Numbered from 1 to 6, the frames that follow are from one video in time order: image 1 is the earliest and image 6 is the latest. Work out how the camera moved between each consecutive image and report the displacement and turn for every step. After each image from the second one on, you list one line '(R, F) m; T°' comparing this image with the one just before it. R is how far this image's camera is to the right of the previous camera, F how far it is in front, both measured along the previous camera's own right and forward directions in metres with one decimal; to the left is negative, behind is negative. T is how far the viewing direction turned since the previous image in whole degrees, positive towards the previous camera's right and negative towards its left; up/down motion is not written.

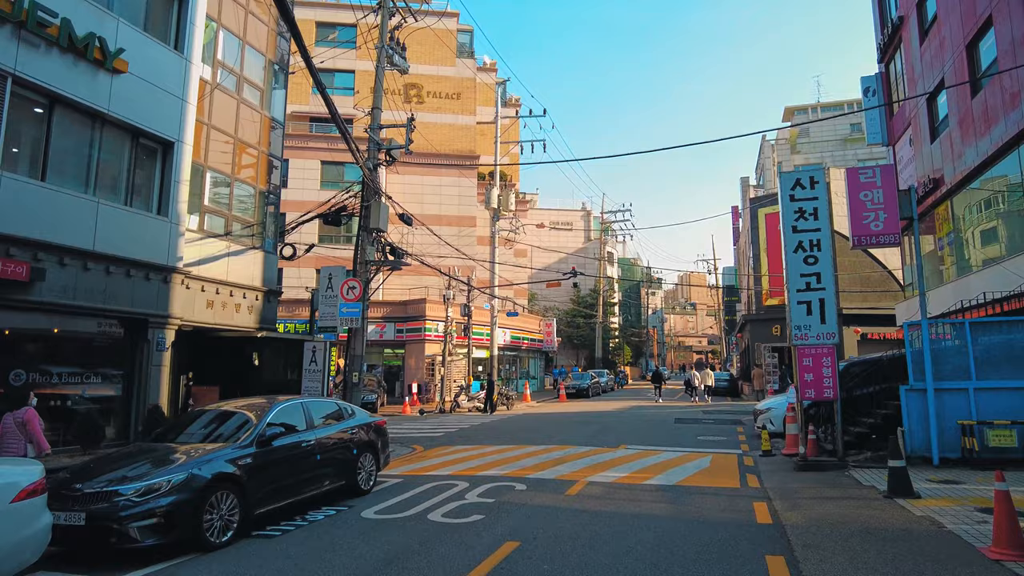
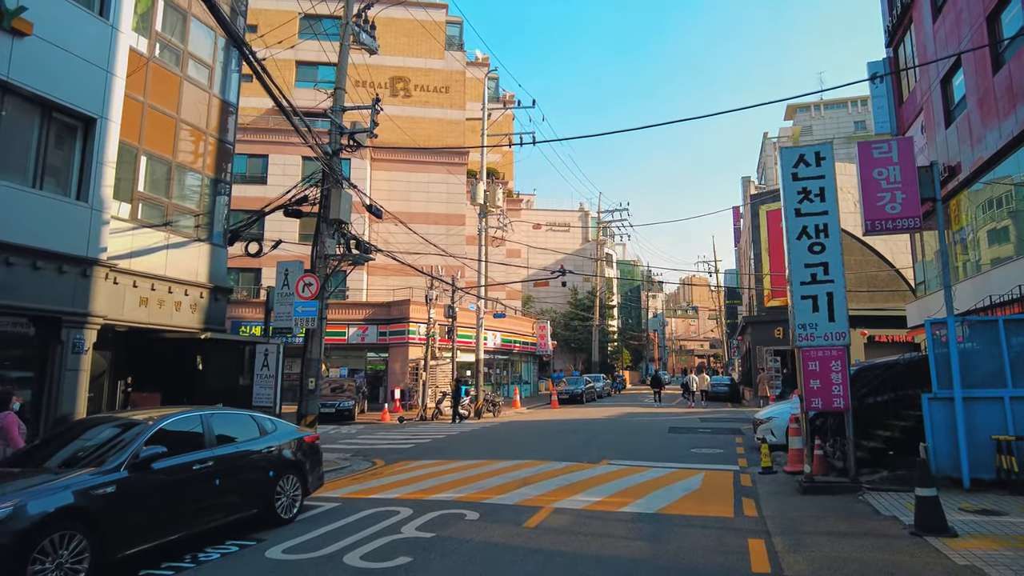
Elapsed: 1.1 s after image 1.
(+0.7, +1.5) m; 0°
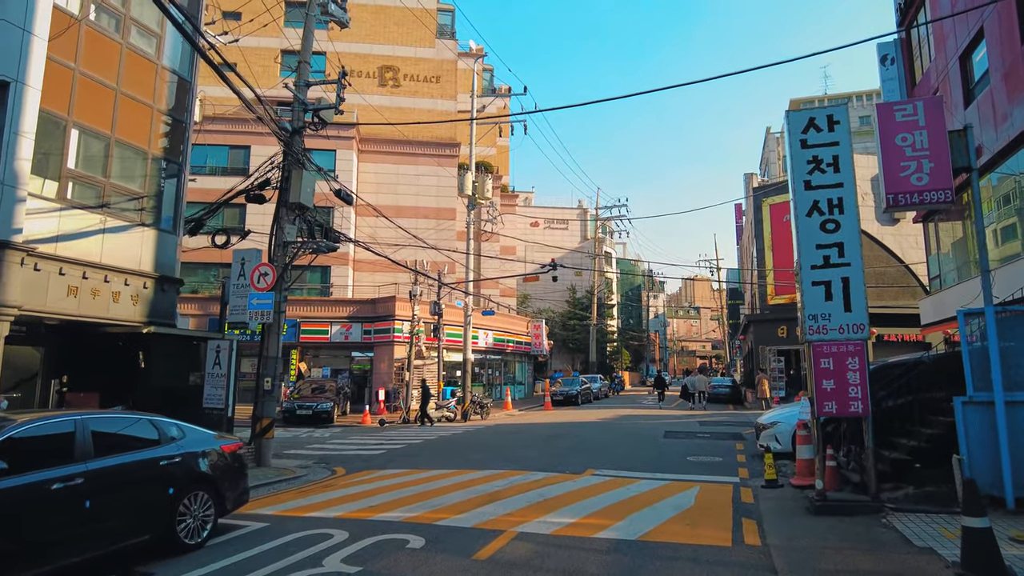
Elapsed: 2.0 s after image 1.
(+0.6, +1.4) m; 0°
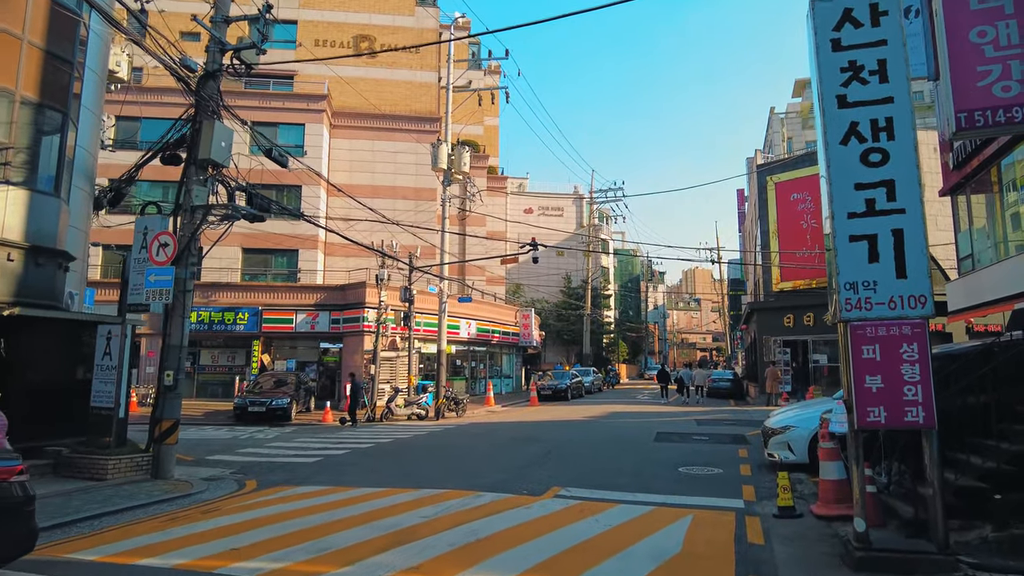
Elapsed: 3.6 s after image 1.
(+0.9, +2.4) m; 0°
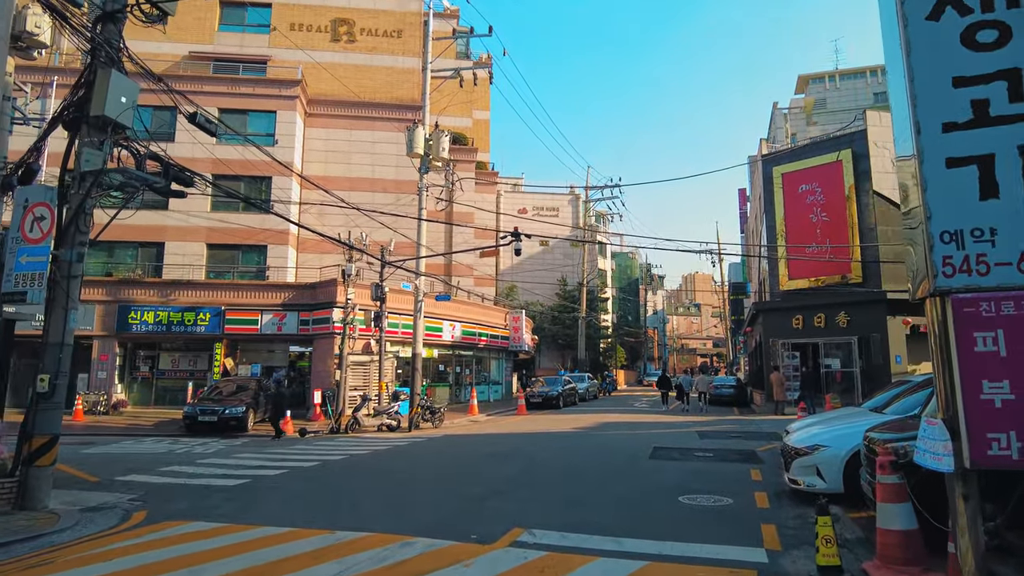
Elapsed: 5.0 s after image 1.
(+0.6, +2.2) m; 0°
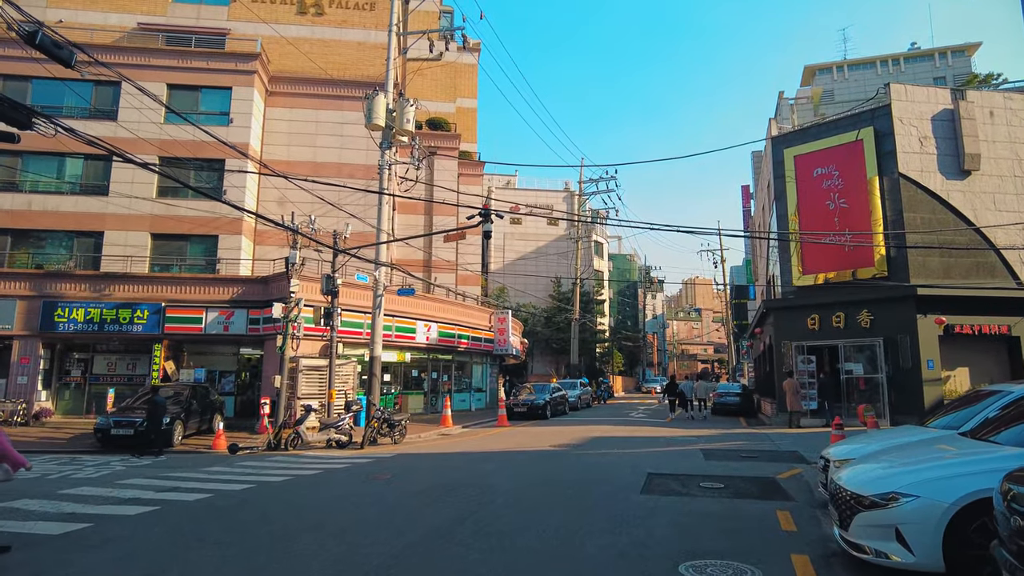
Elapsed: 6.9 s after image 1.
(+0.8, +2.9) m; 0°
